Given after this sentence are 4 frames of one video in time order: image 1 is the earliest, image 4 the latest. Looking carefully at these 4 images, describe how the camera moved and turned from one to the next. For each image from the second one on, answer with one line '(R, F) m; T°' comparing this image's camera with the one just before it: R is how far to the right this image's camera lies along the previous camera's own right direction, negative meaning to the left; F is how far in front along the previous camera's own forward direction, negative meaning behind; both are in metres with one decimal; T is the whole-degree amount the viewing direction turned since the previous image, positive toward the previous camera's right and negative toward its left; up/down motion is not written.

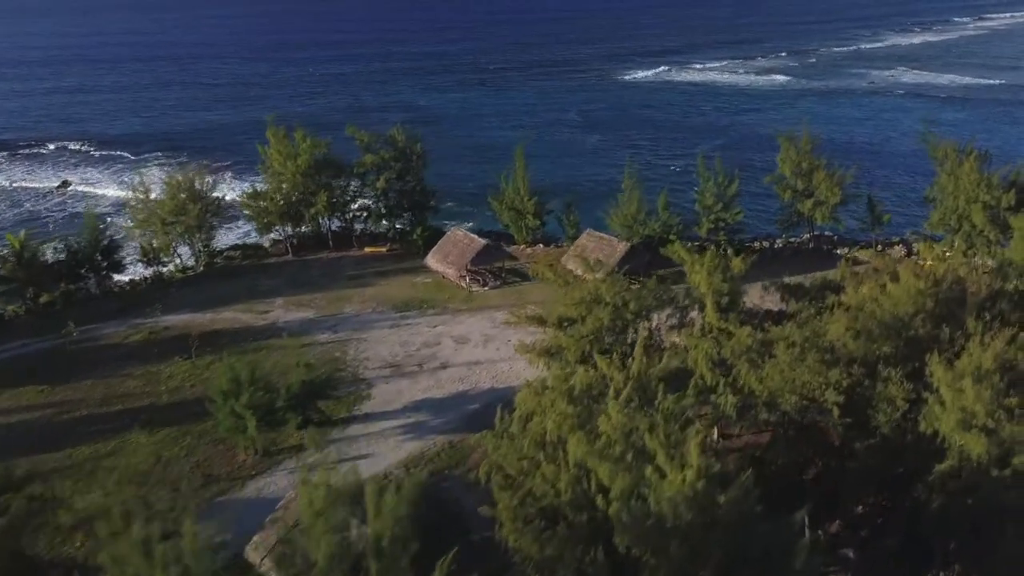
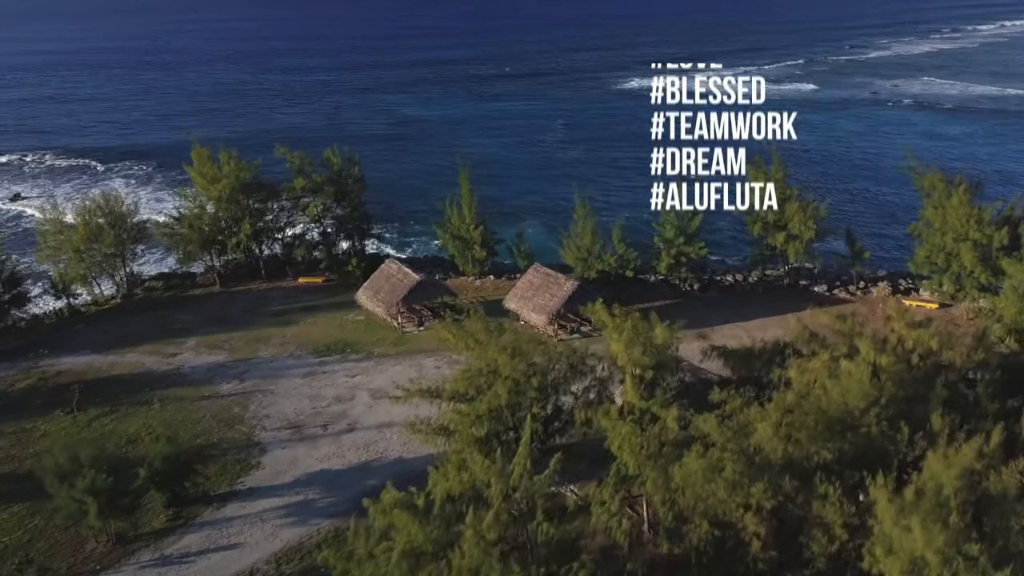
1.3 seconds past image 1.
(+2.7, +3.3) m; -1°
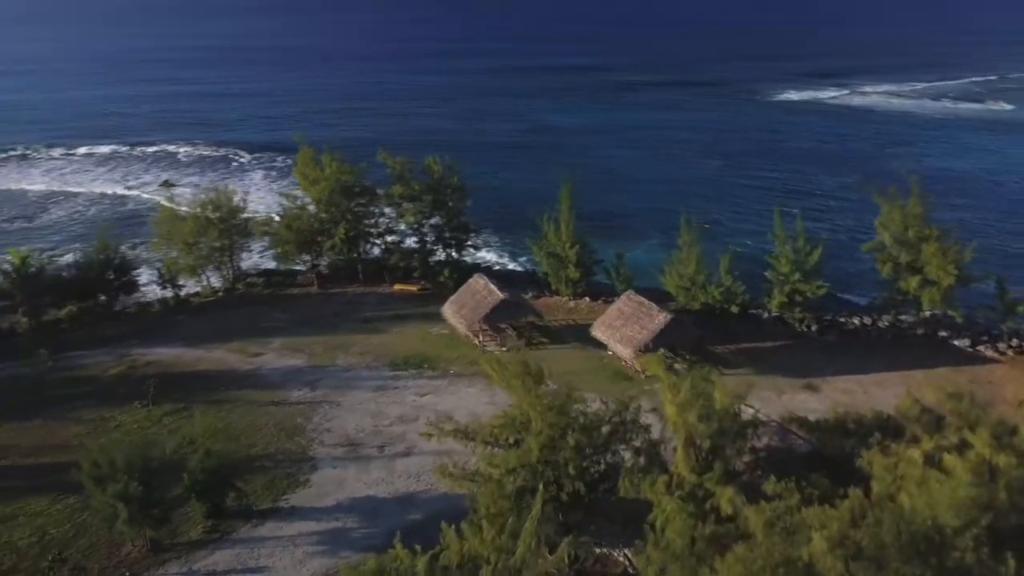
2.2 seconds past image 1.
(+1.7, +2.0) m; -10°
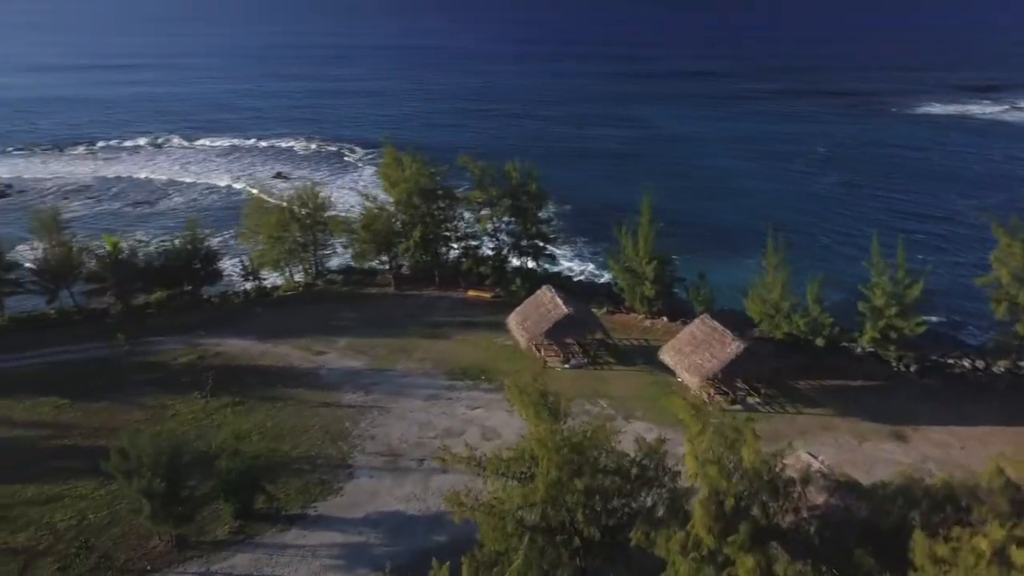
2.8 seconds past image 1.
(+1.7, +1.3) m; -8°
